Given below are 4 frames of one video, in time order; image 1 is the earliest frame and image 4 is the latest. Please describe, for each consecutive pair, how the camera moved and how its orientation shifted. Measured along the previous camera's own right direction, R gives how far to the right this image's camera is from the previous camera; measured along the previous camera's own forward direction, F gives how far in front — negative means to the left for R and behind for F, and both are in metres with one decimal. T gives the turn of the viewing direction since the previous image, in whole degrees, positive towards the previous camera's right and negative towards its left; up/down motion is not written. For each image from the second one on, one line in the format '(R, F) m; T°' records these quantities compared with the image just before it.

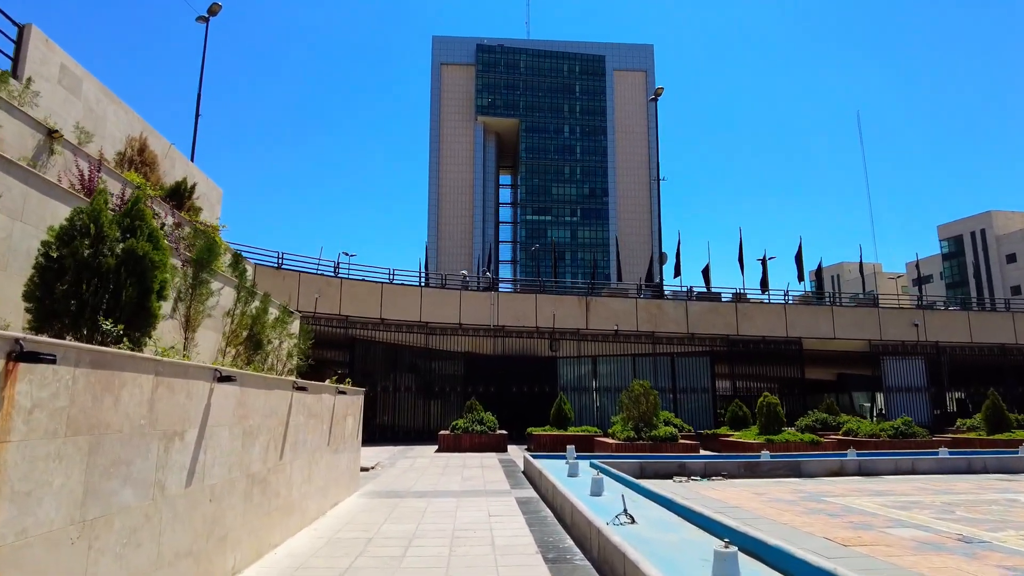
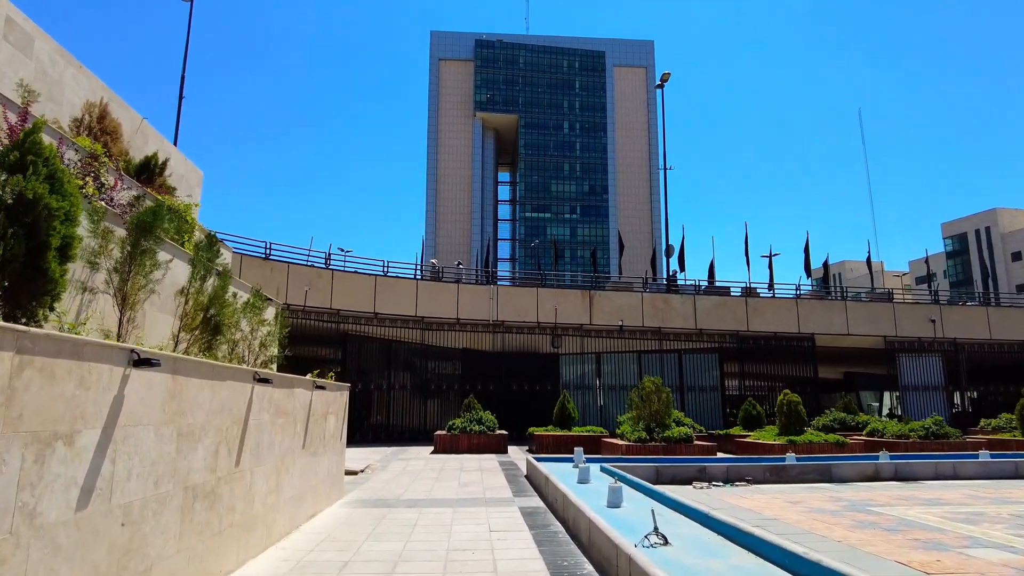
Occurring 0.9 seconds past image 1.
(-0.1, +1.3) m; 0°
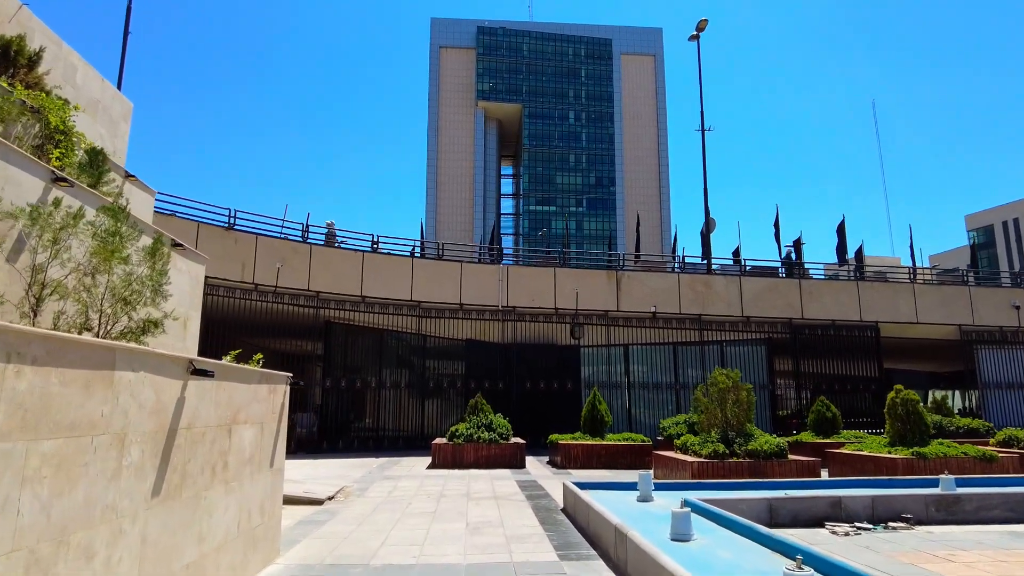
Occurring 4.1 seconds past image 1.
(-0.4, +4.2) m; 0°
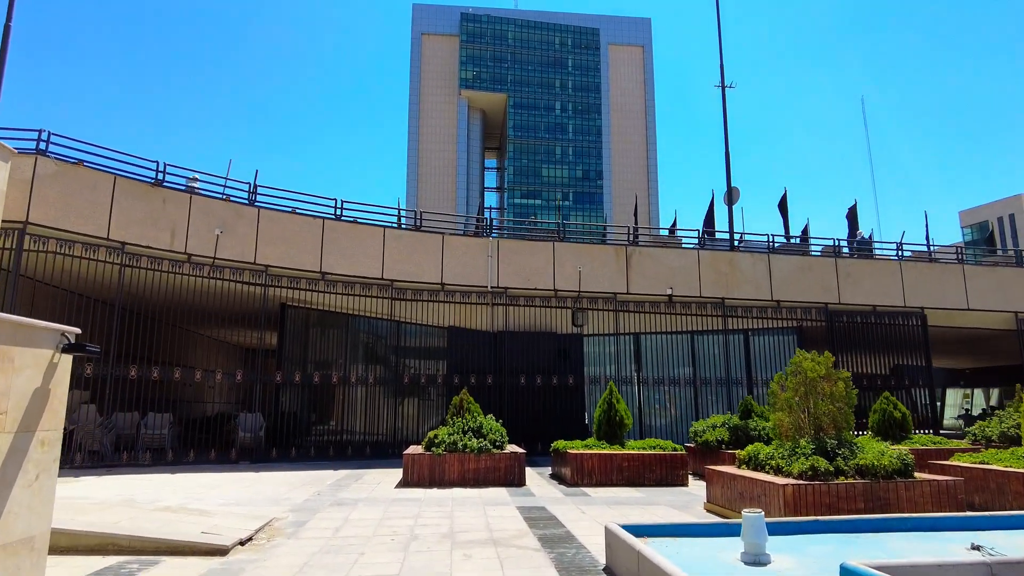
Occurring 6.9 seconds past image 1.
(-0.3, +3.6) m; +2°
